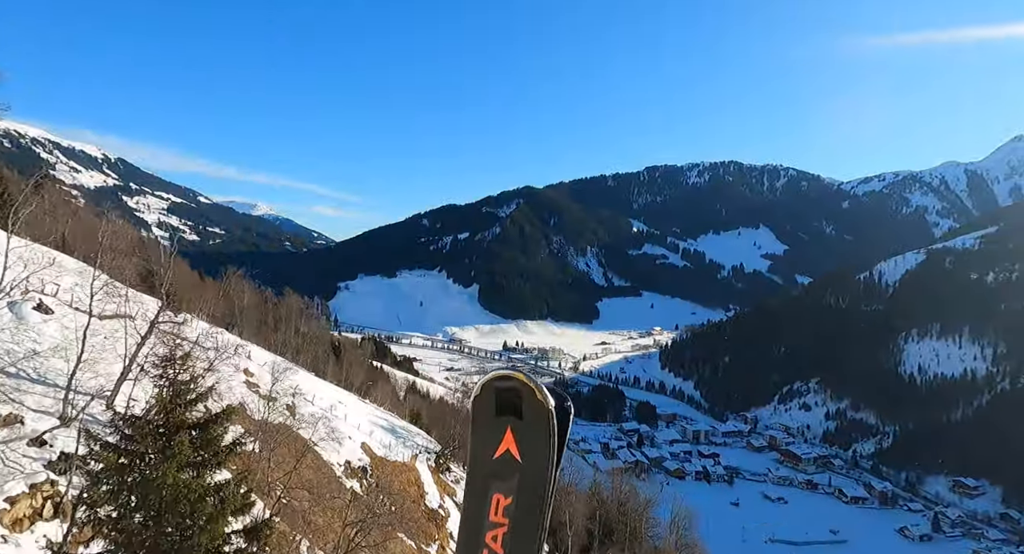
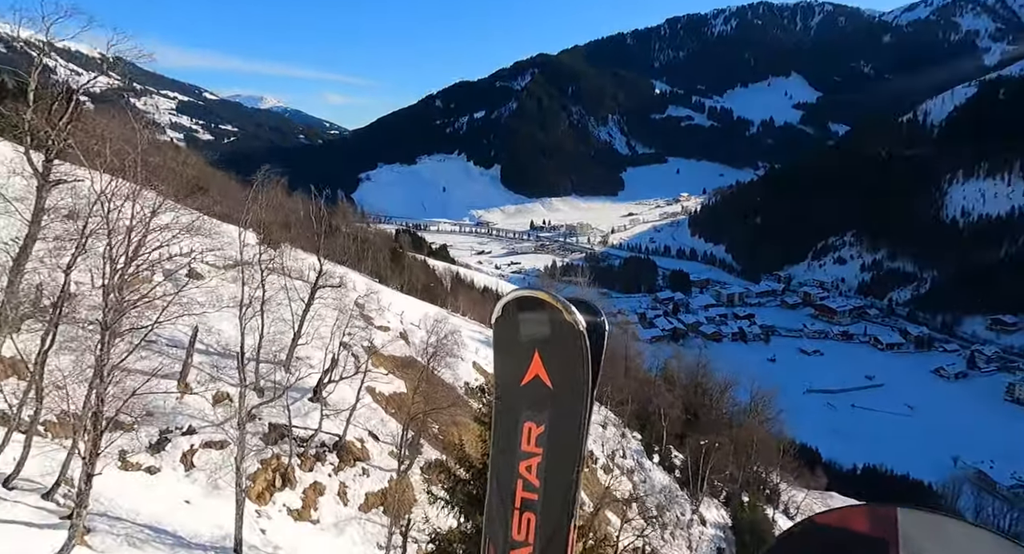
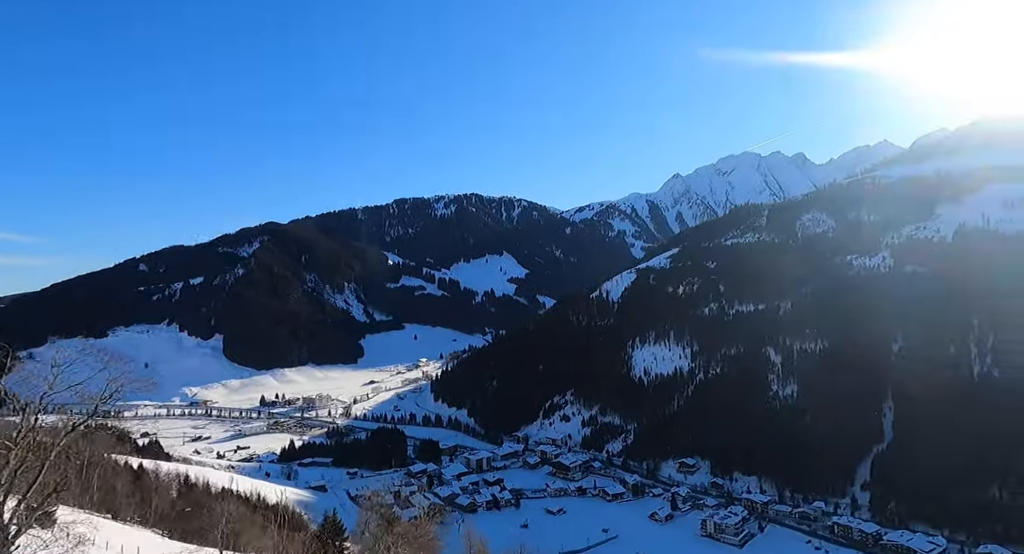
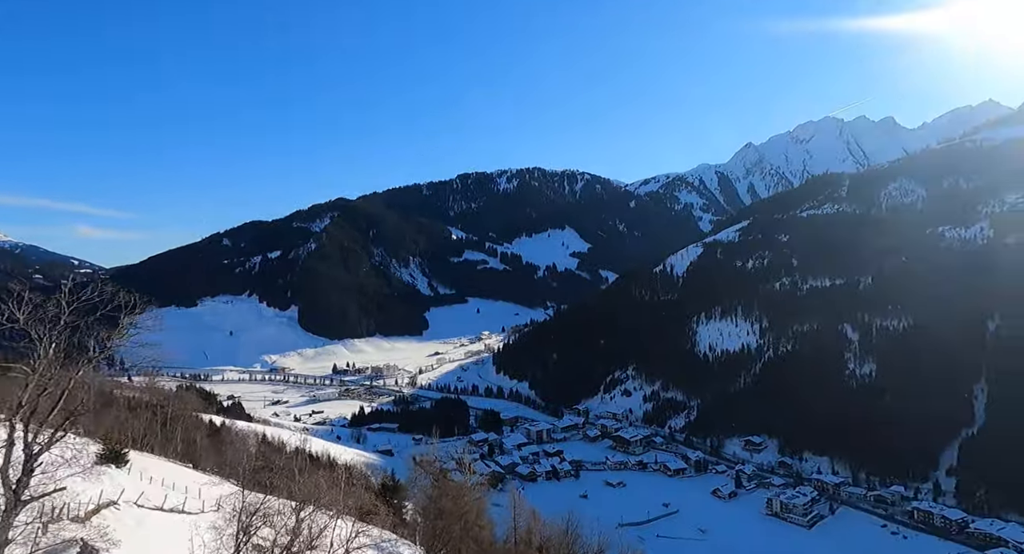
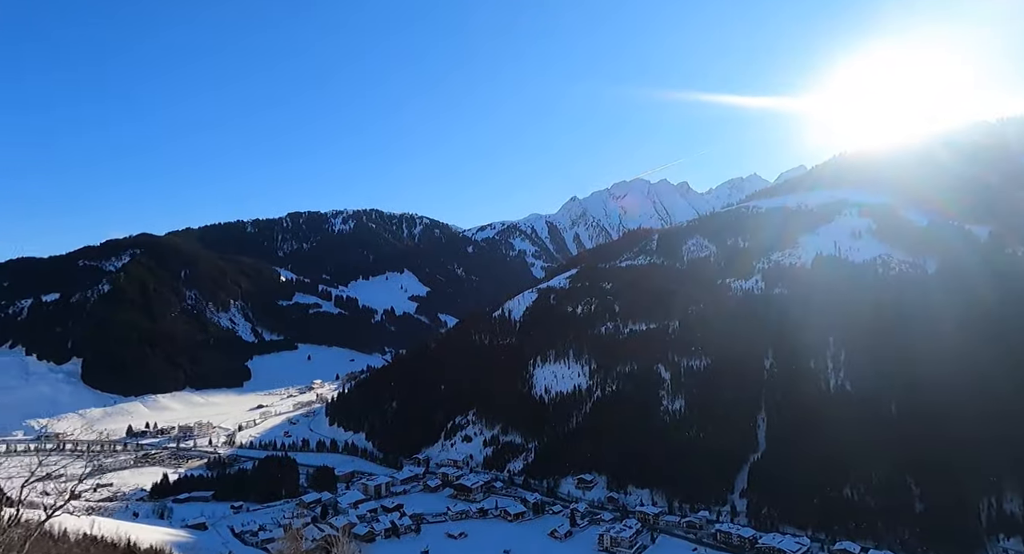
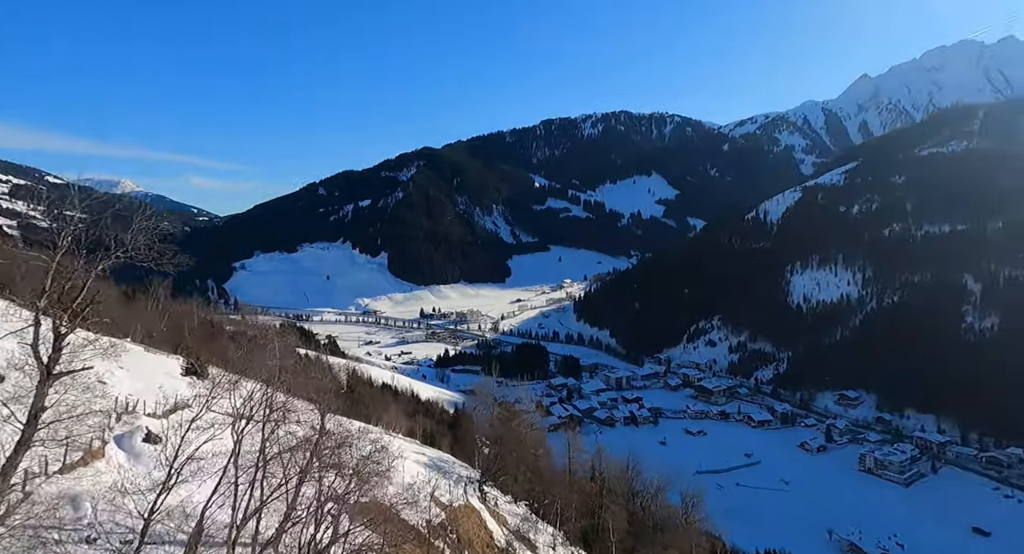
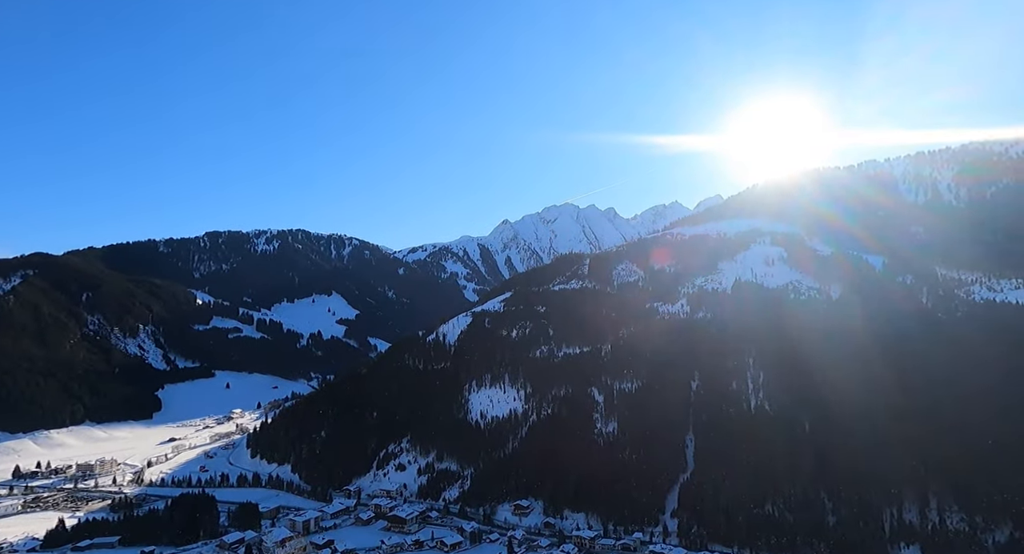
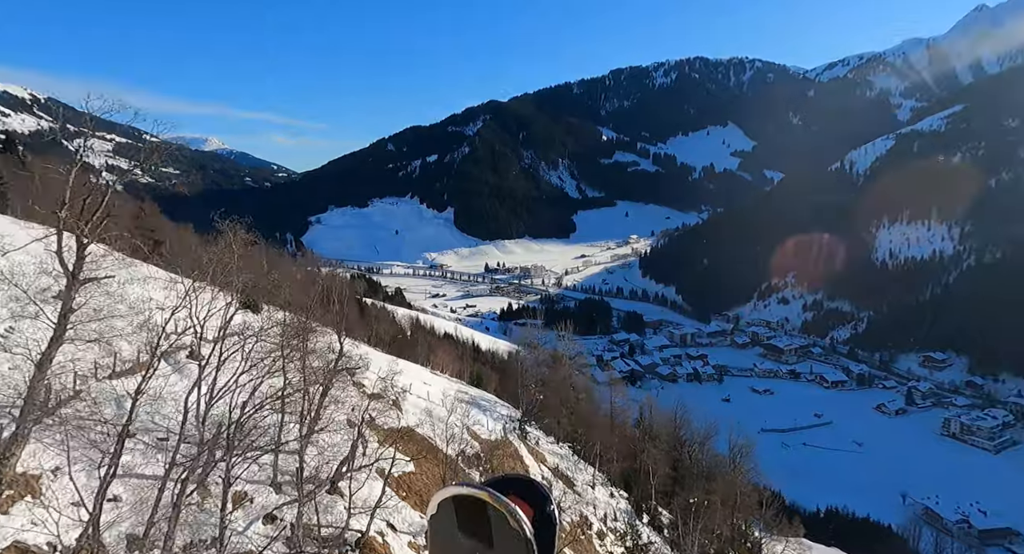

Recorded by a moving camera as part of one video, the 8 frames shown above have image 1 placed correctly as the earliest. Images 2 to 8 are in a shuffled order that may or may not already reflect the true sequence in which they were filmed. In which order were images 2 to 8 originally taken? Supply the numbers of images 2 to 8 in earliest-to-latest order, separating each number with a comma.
2, 8, 6, 4, 3, 5, 7
